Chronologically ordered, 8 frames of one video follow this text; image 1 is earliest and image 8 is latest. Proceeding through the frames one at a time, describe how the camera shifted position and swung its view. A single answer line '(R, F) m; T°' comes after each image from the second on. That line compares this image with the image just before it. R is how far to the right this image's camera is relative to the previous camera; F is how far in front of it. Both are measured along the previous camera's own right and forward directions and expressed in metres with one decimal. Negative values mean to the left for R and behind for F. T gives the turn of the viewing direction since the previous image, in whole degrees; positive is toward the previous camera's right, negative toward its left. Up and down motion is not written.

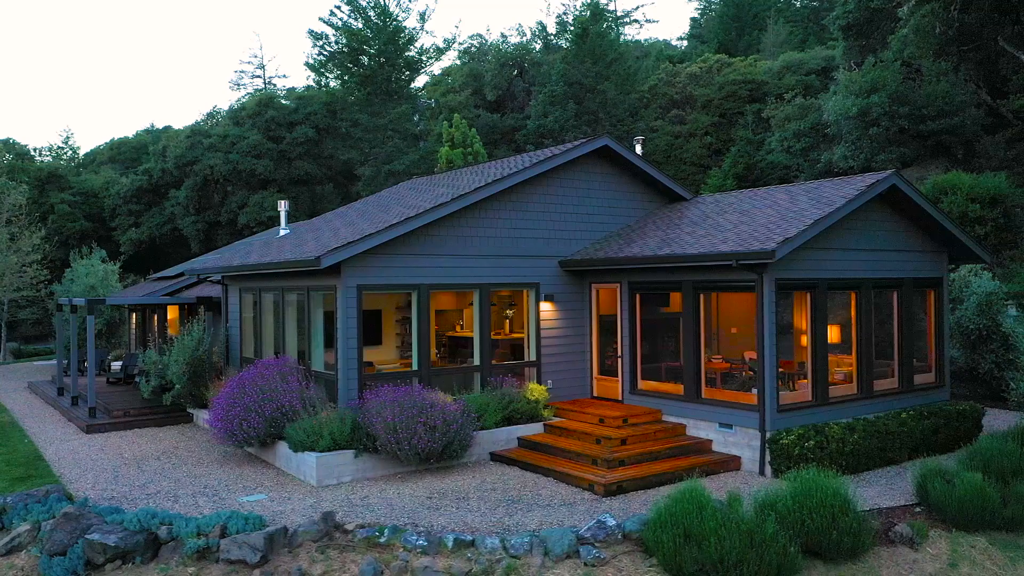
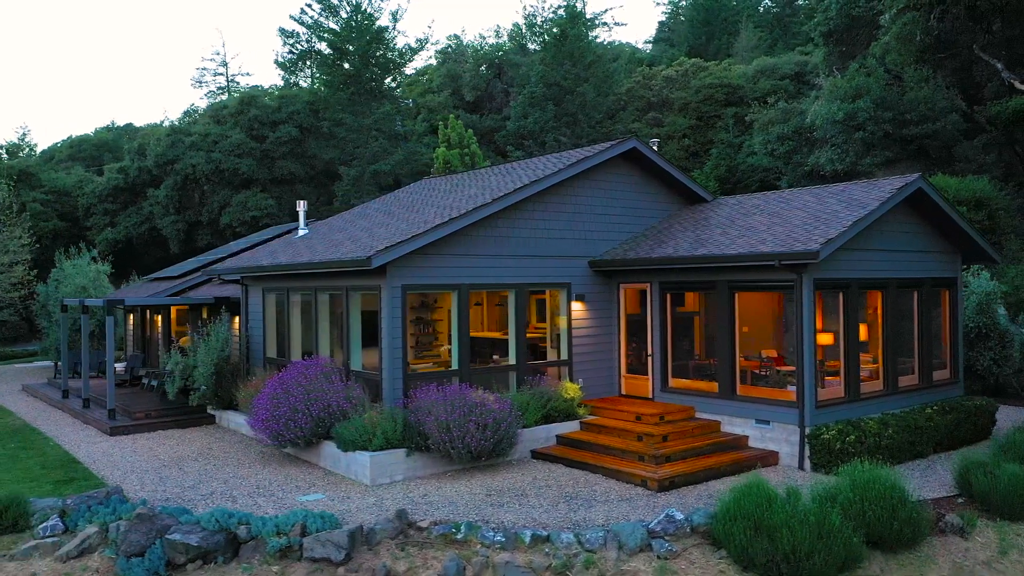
(-1.1, -0.1) m; +3°
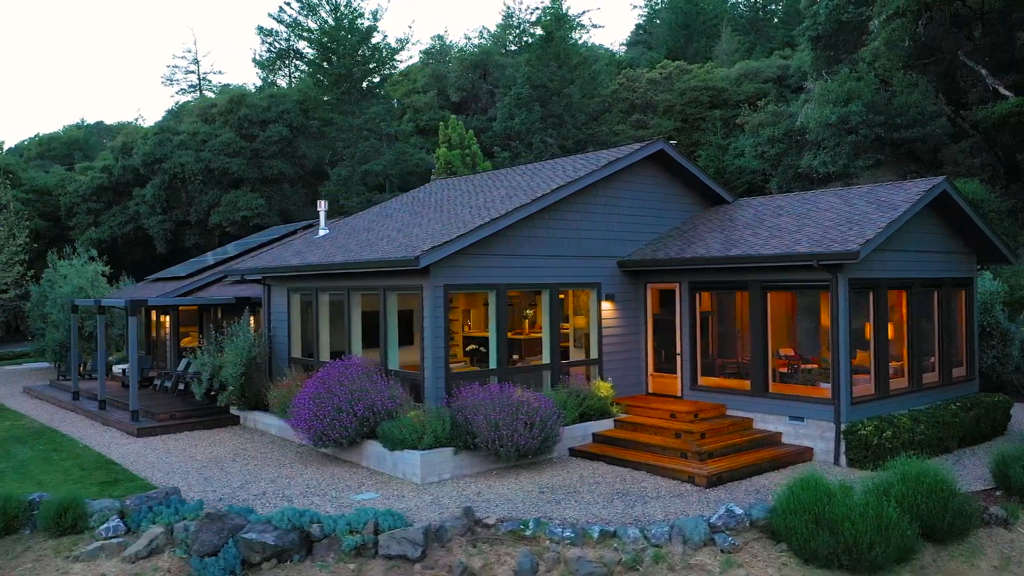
(-0.9, -0.1) m; +2°
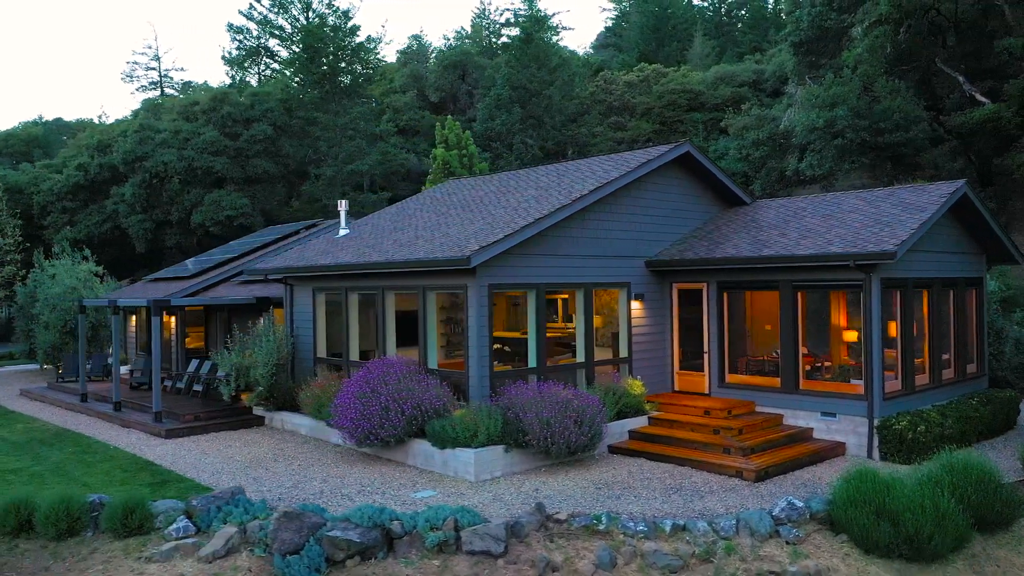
(-1.1, -0.1) m; +3°
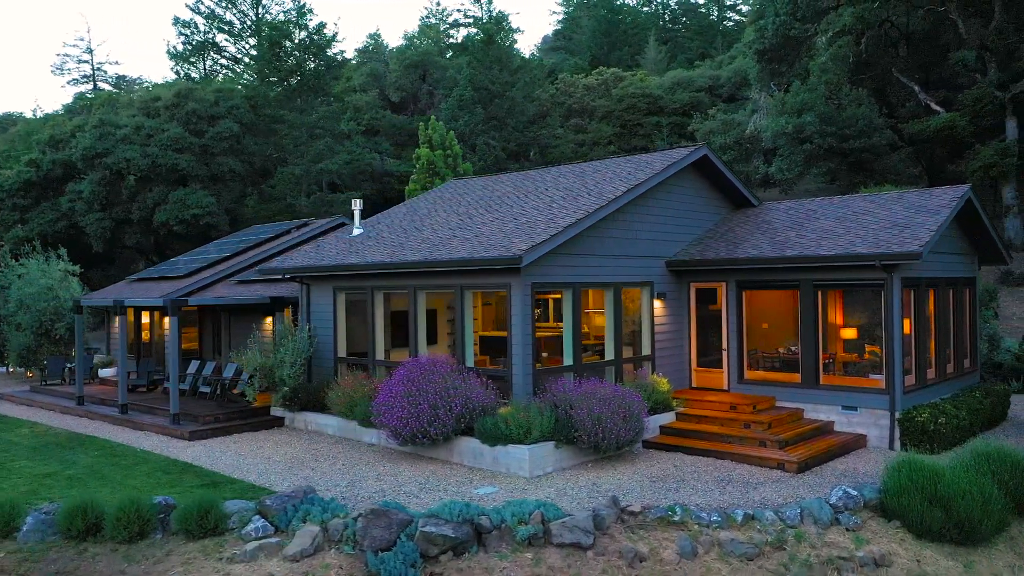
(-1.4, -0.1) m; +4°
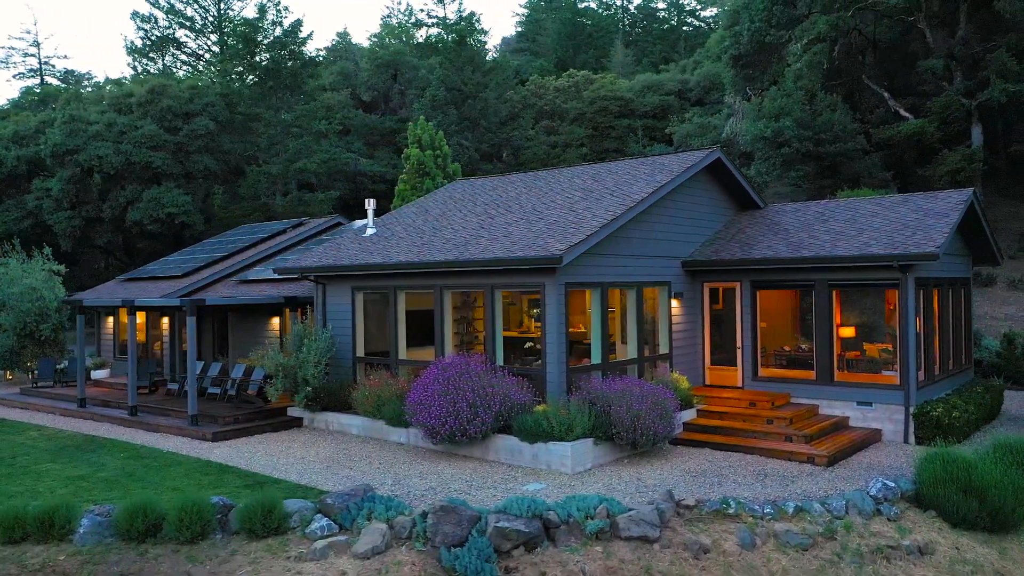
(-1.1, -0.1) m; +3°
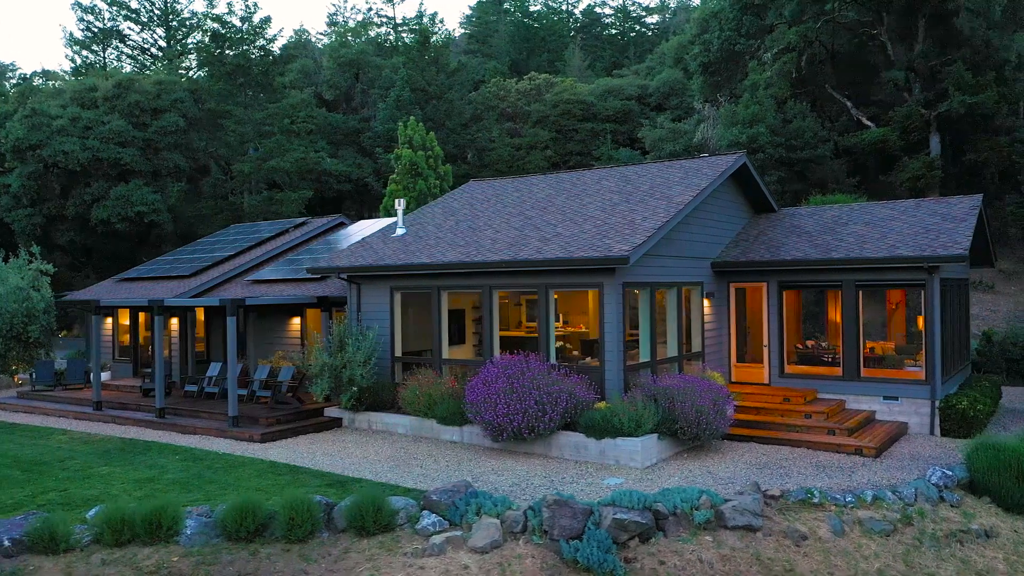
(-1.7, -0.1) m; +5°
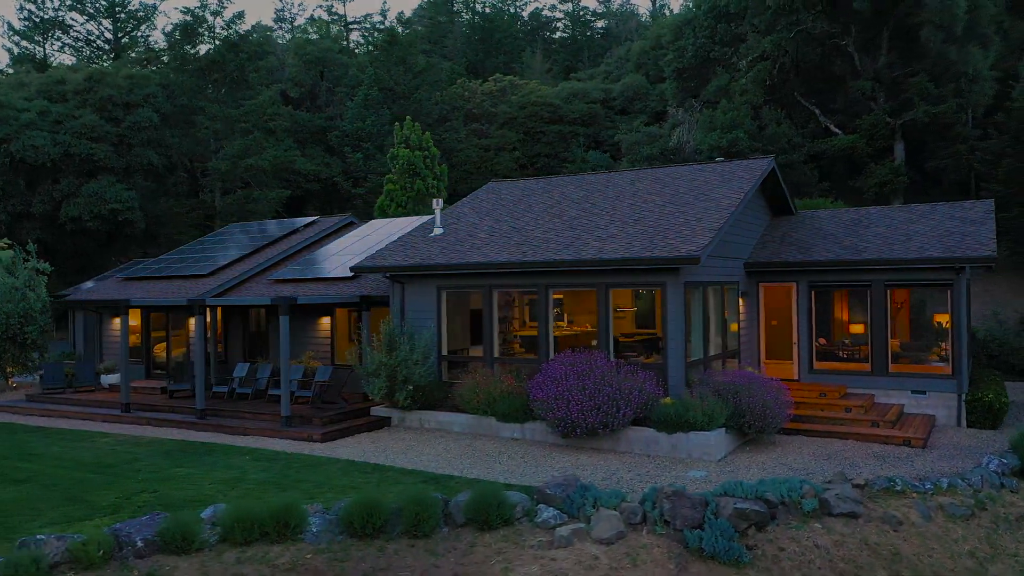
(-1.8, -0.1) m; +4°
